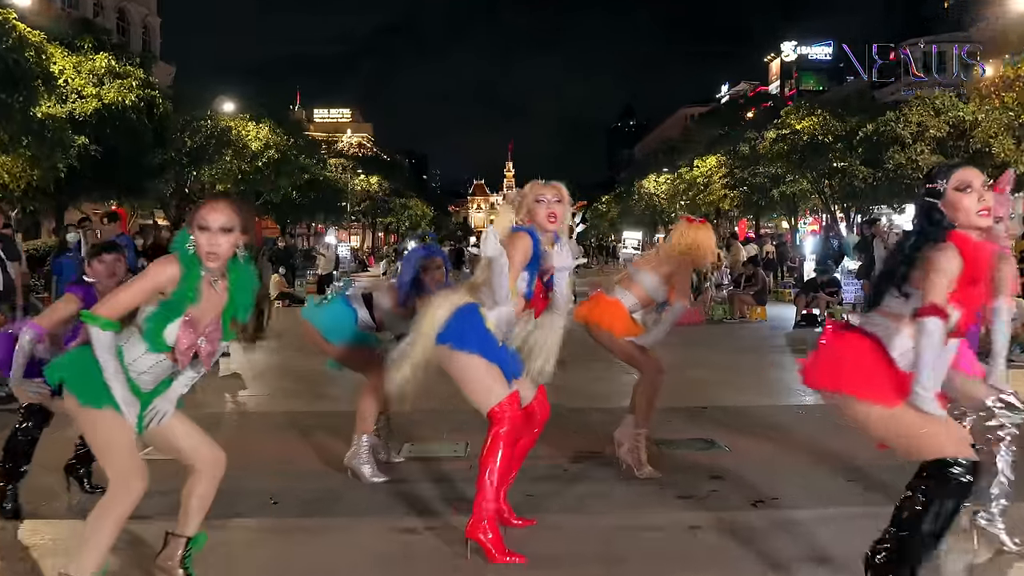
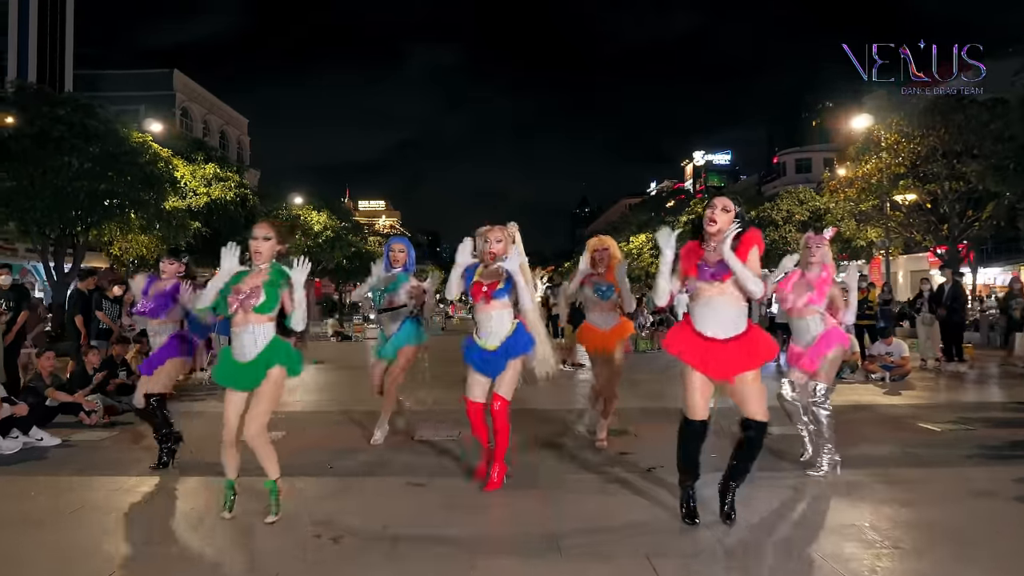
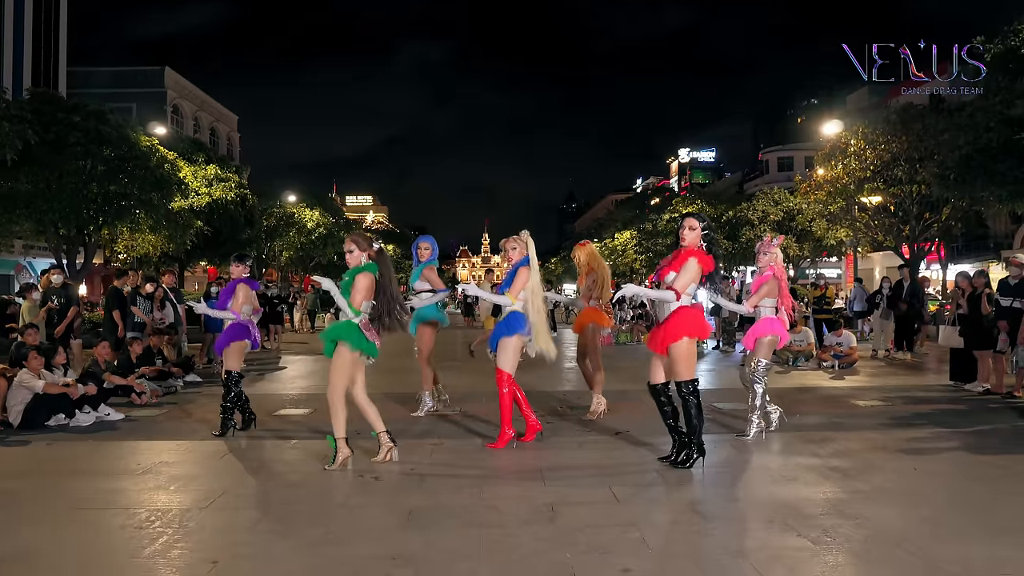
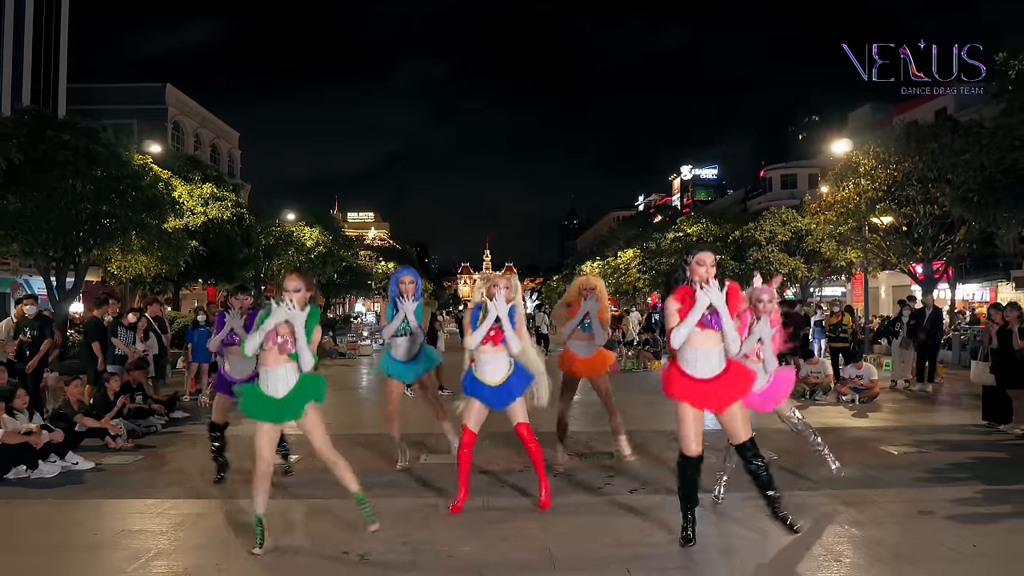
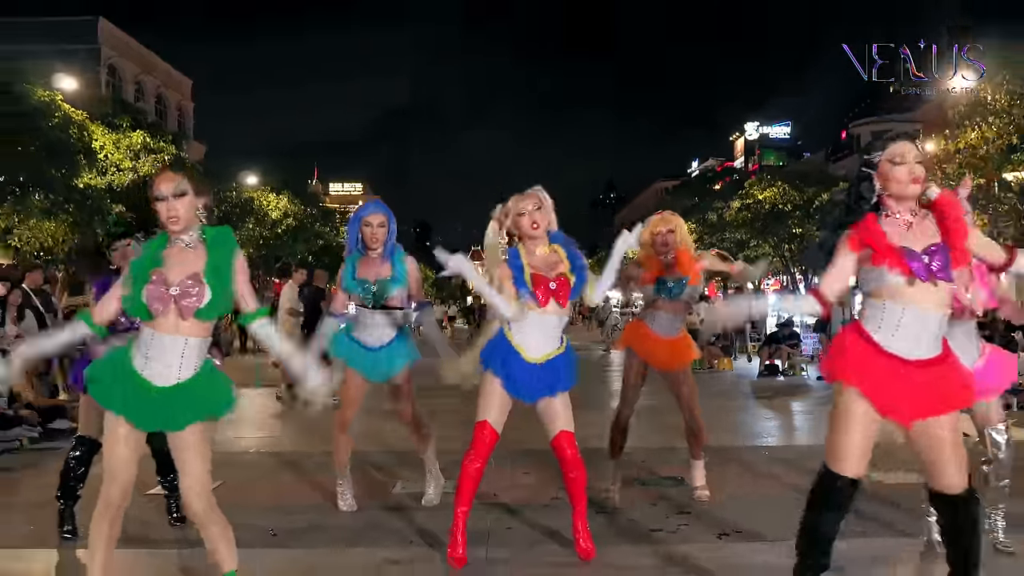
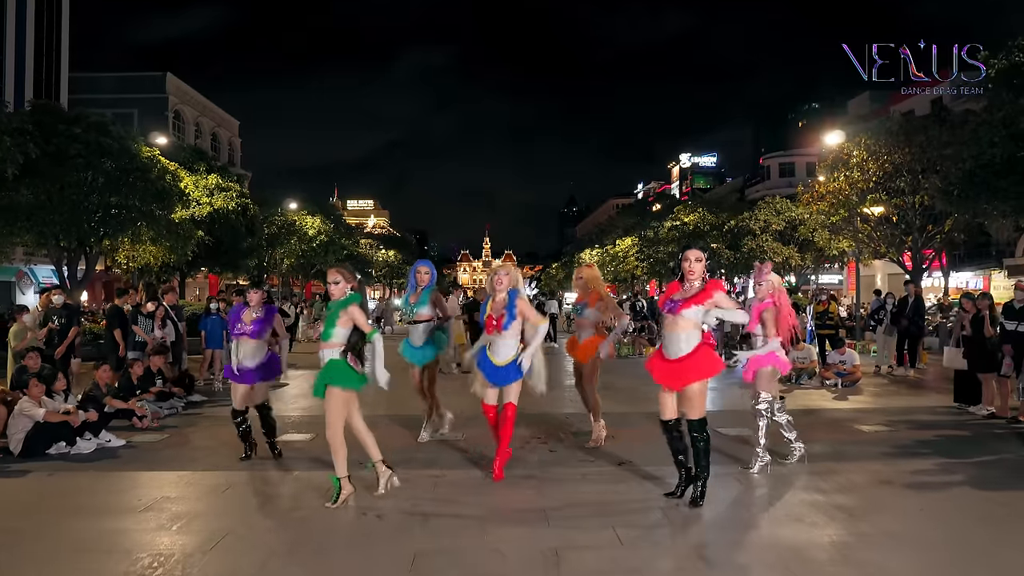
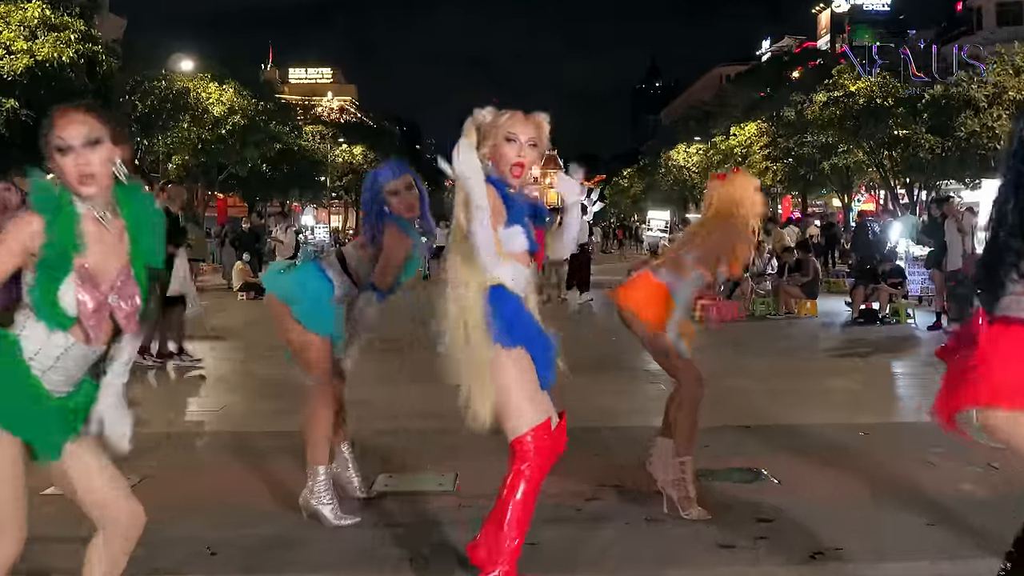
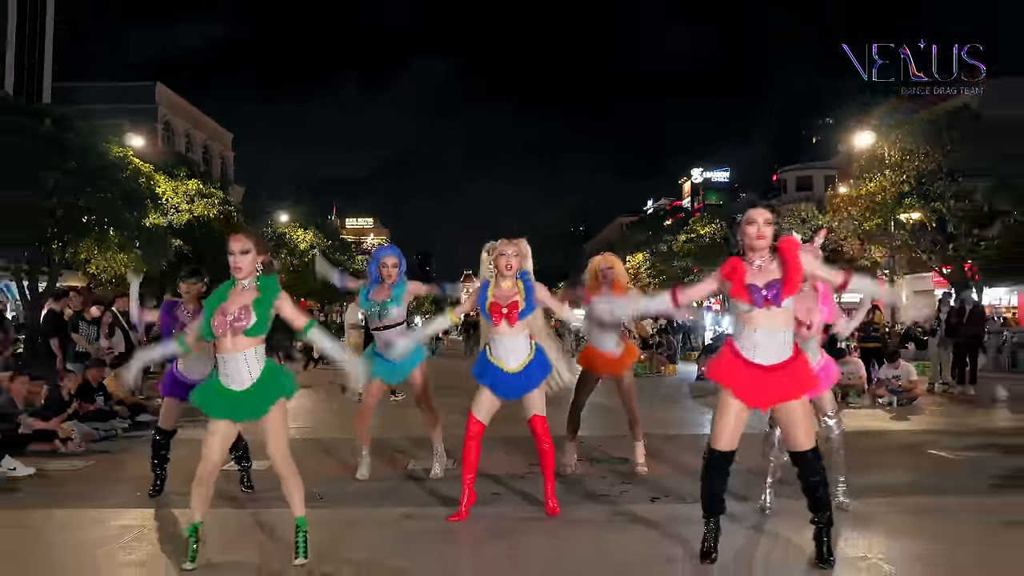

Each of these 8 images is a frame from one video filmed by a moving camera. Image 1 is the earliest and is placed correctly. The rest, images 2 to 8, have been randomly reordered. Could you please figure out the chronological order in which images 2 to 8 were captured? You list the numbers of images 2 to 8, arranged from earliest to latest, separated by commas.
7, 5, 8, 4, 6, 3, 2
